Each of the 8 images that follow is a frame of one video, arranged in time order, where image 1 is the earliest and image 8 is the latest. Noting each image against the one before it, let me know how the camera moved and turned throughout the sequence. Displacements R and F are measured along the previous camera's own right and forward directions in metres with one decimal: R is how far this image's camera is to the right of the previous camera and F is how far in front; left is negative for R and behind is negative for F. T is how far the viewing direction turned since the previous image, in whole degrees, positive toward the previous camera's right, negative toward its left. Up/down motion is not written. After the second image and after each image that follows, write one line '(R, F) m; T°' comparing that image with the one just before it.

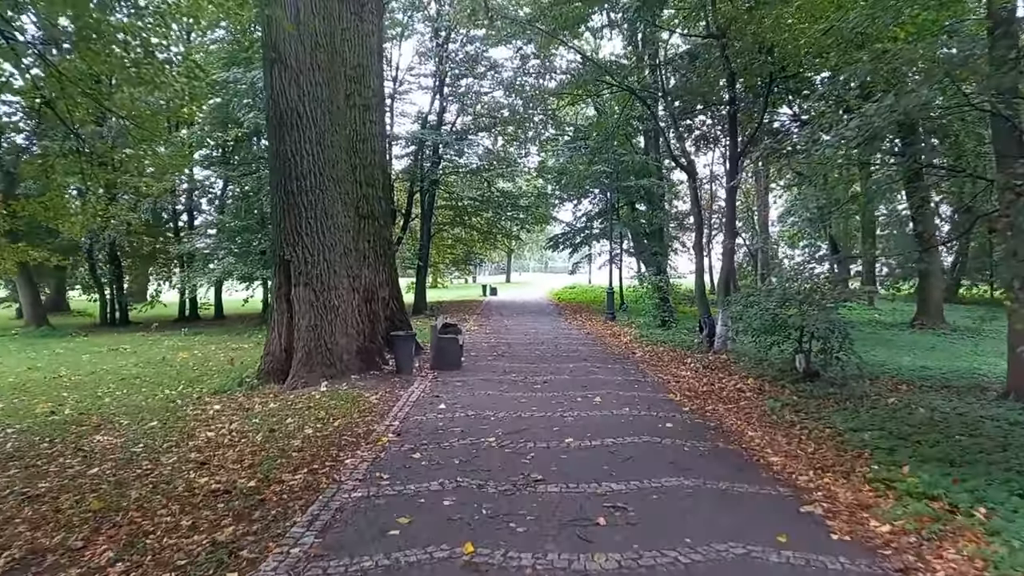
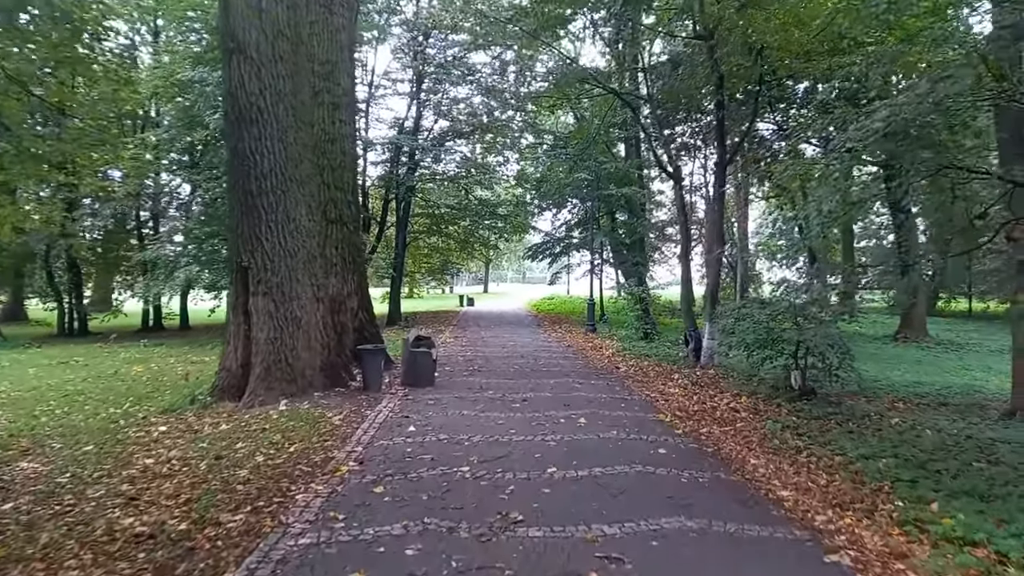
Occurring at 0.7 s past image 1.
(0.0, +0.7) m; +2°
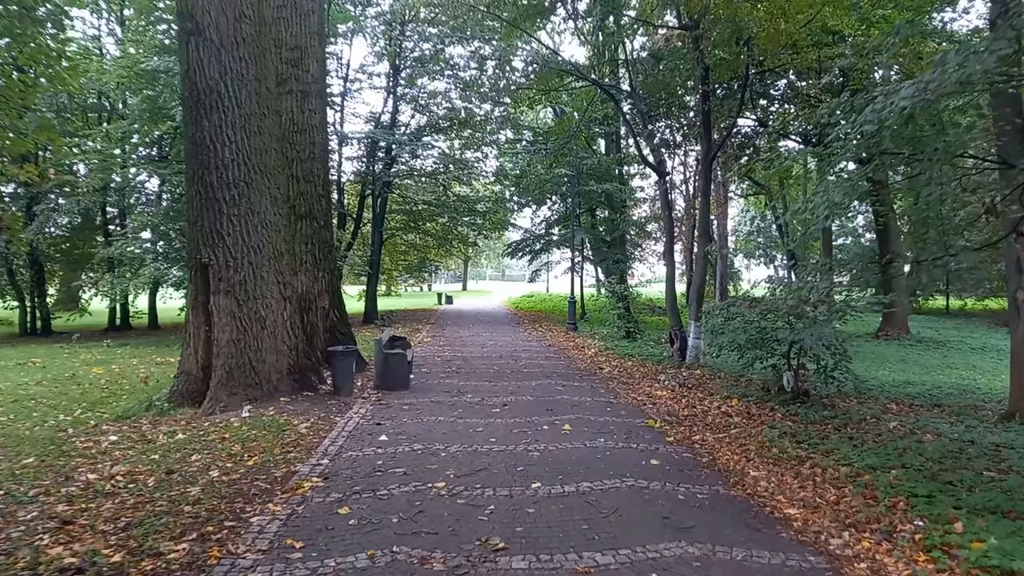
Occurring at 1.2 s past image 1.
(0.0, +0.5) m; +2°
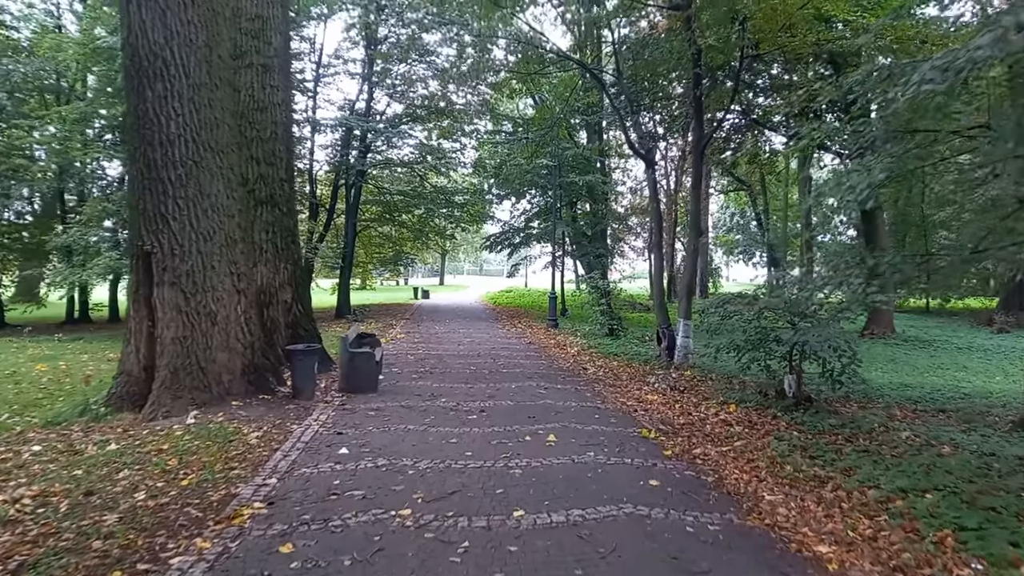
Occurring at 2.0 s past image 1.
(0.0, +0.7) m; +2°
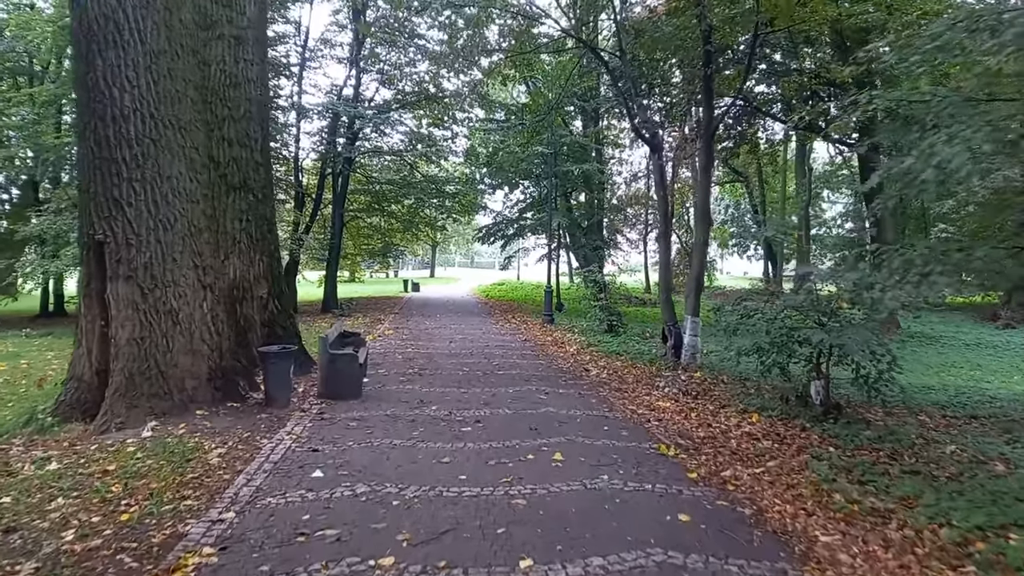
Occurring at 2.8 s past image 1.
(-0.1, +0.8) m; +1°
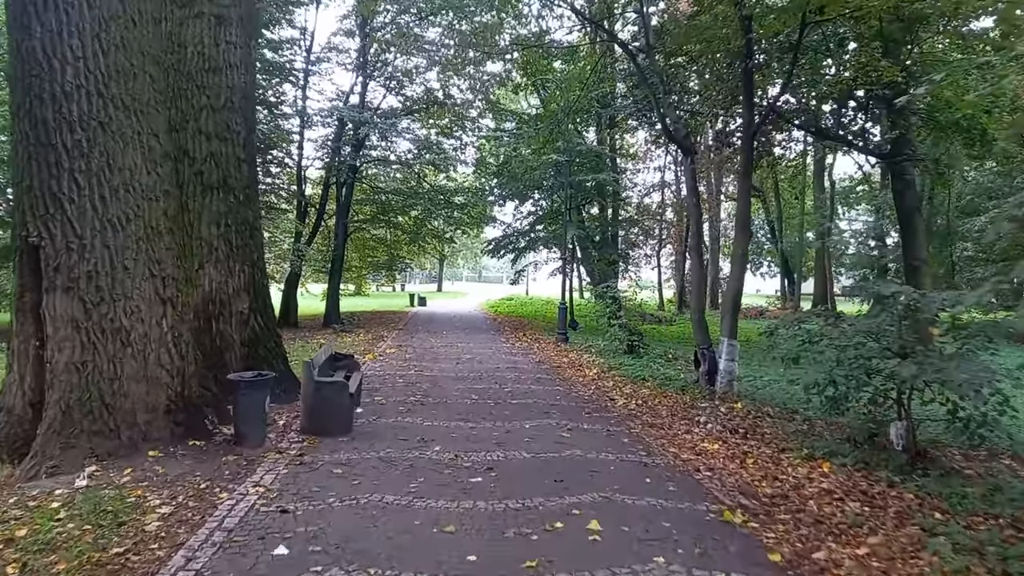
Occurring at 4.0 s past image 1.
(-0.1, +1.1) m; -1°
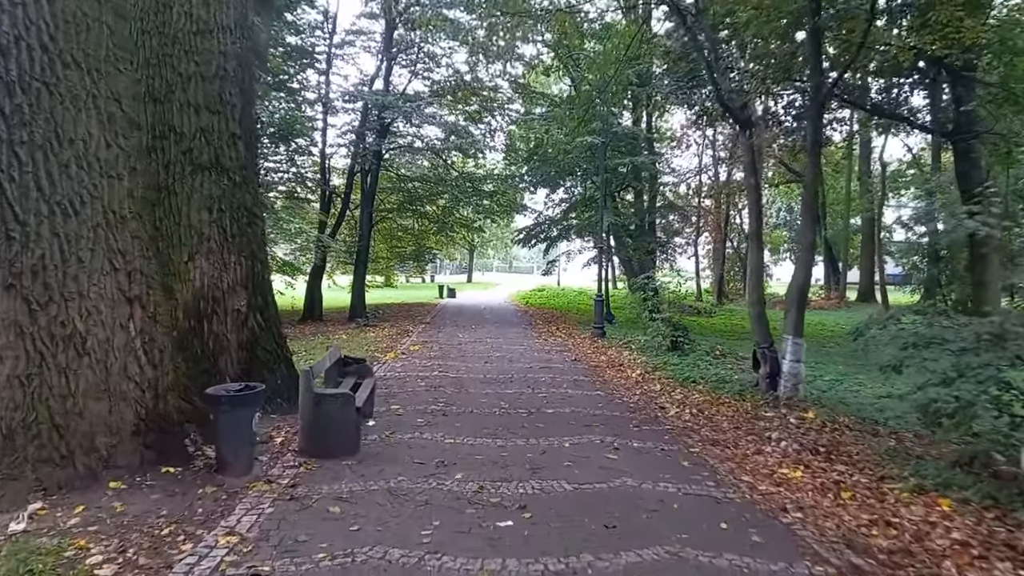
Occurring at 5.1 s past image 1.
(0.0, +1.0) m; -2°
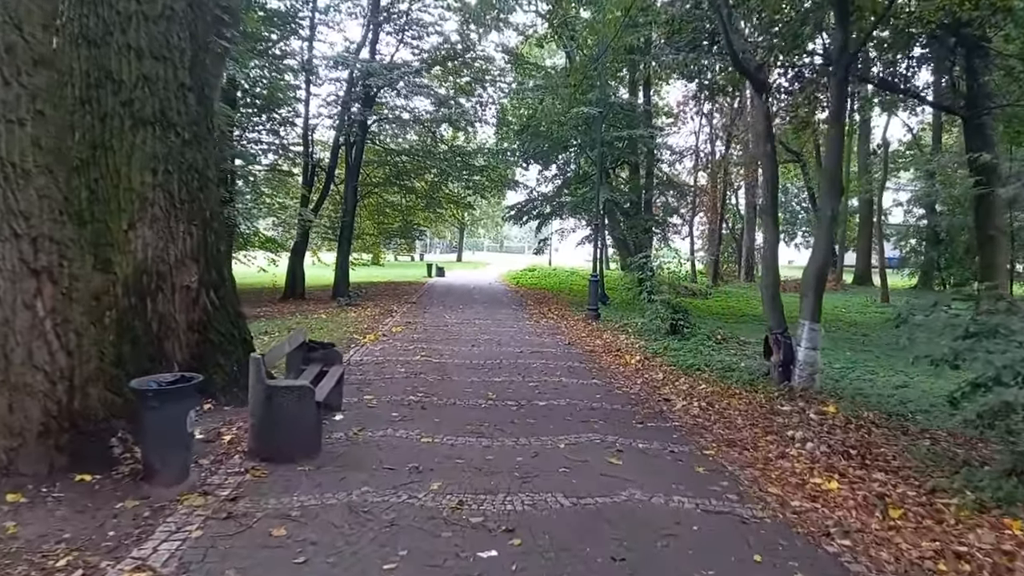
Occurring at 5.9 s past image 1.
(0.0, +0.8) m; +1°
